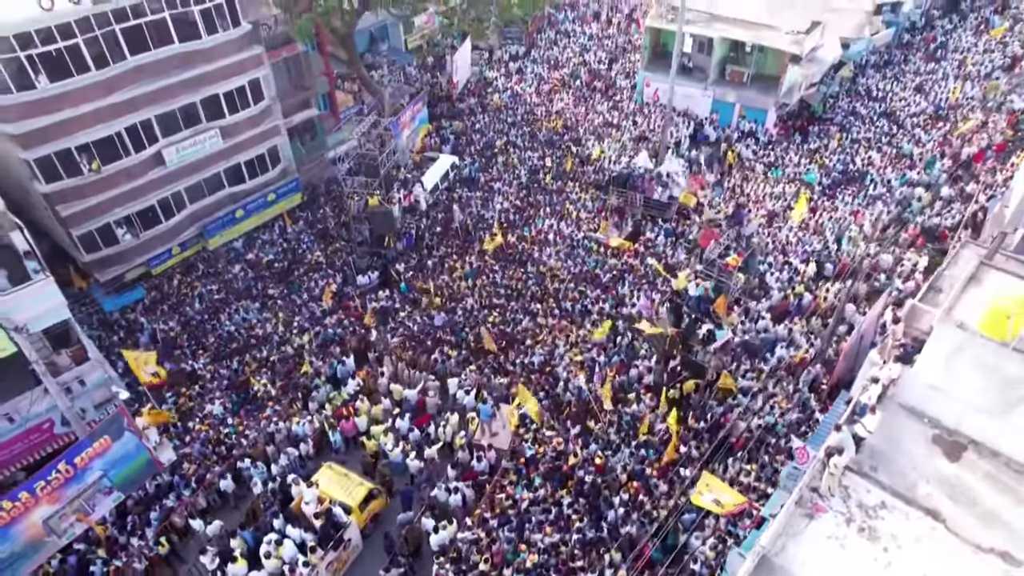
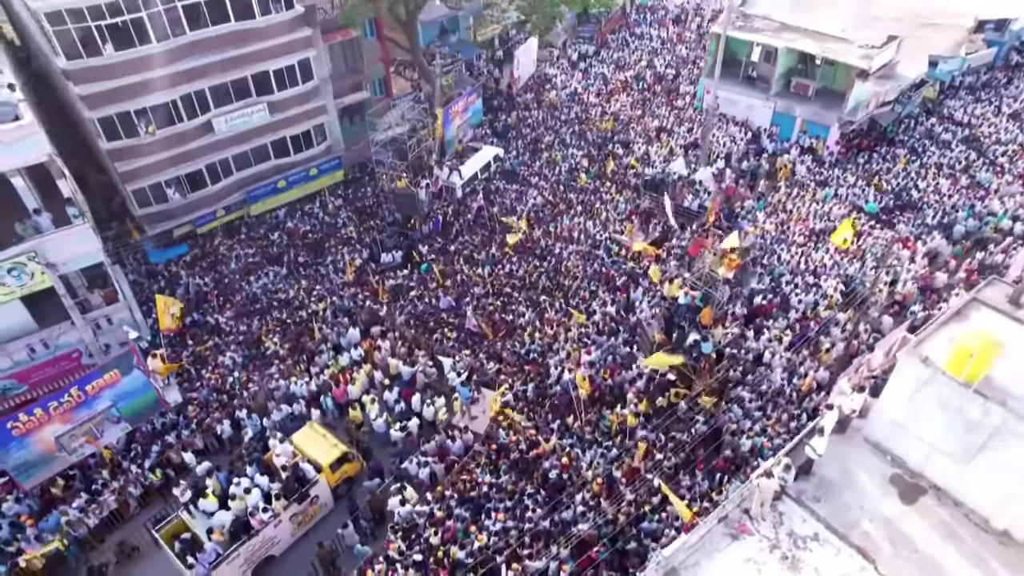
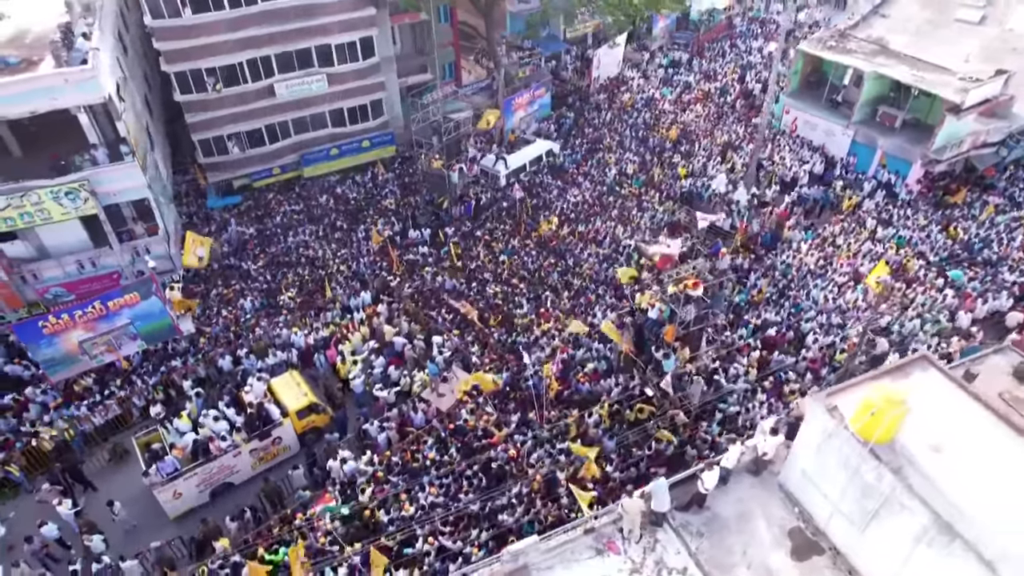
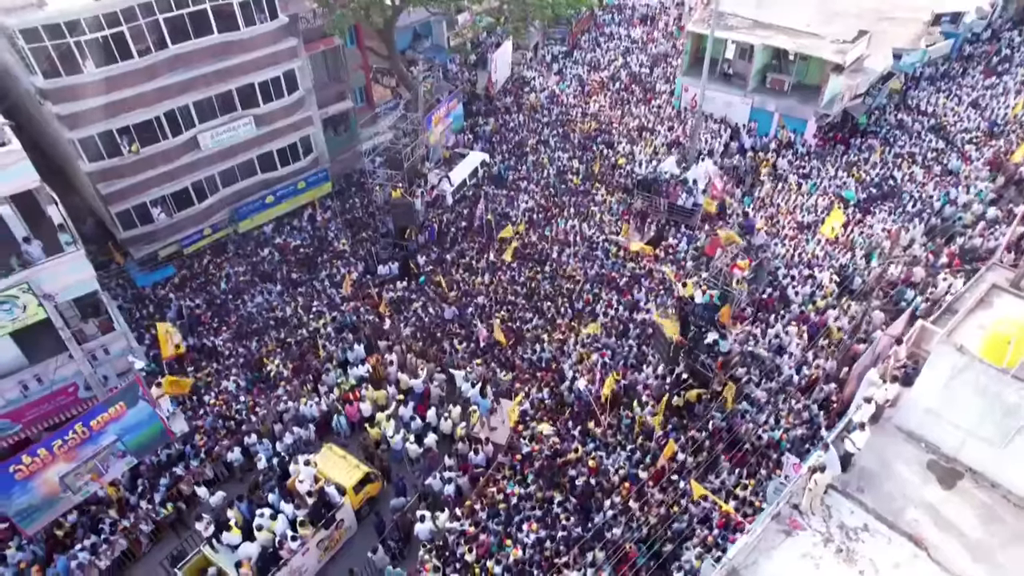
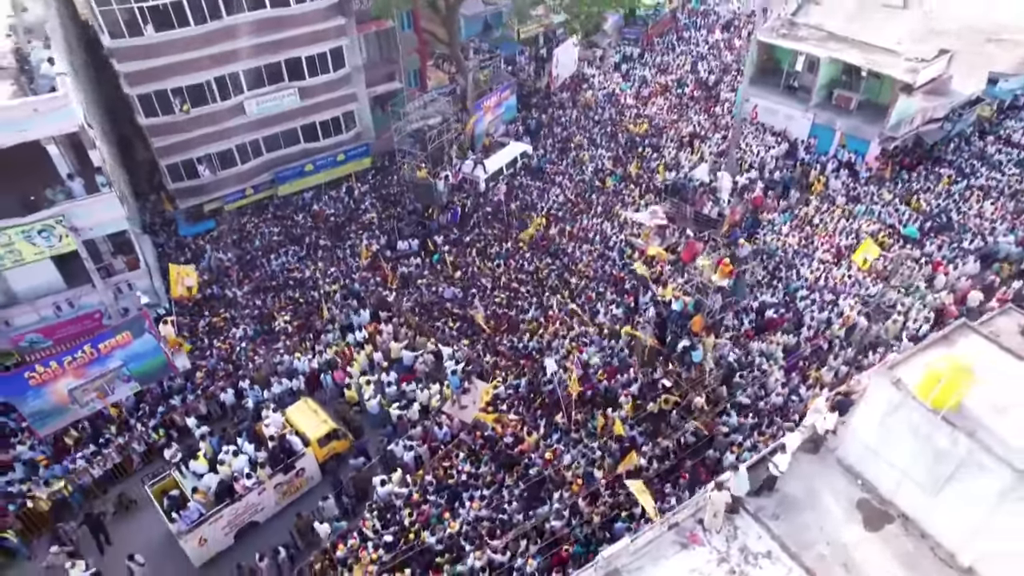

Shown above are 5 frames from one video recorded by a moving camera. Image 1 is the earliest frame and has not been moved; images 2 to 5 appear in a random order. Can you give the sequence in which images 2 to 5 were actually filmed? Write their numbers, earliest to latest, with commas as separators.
4, 2, 5, 3
